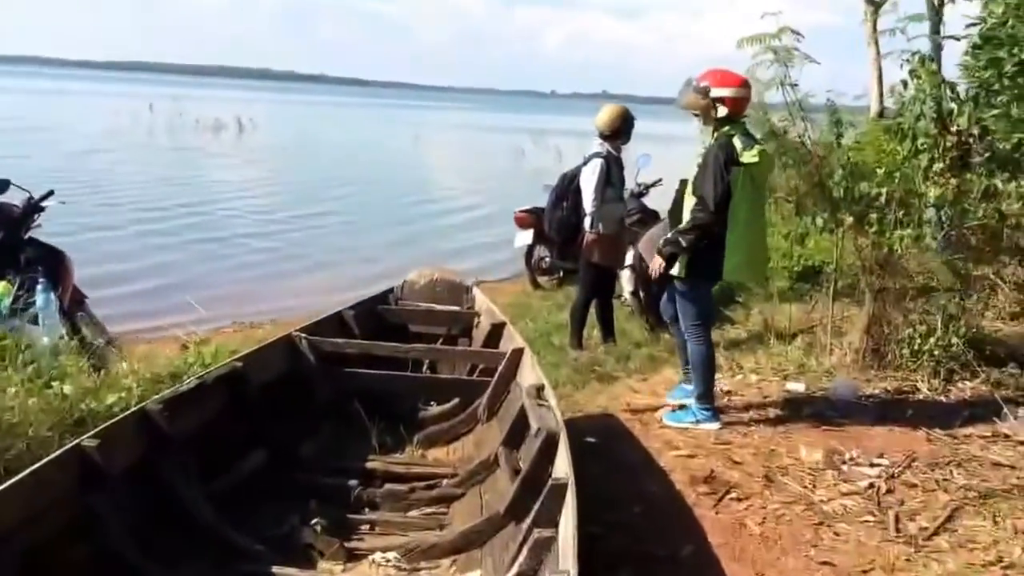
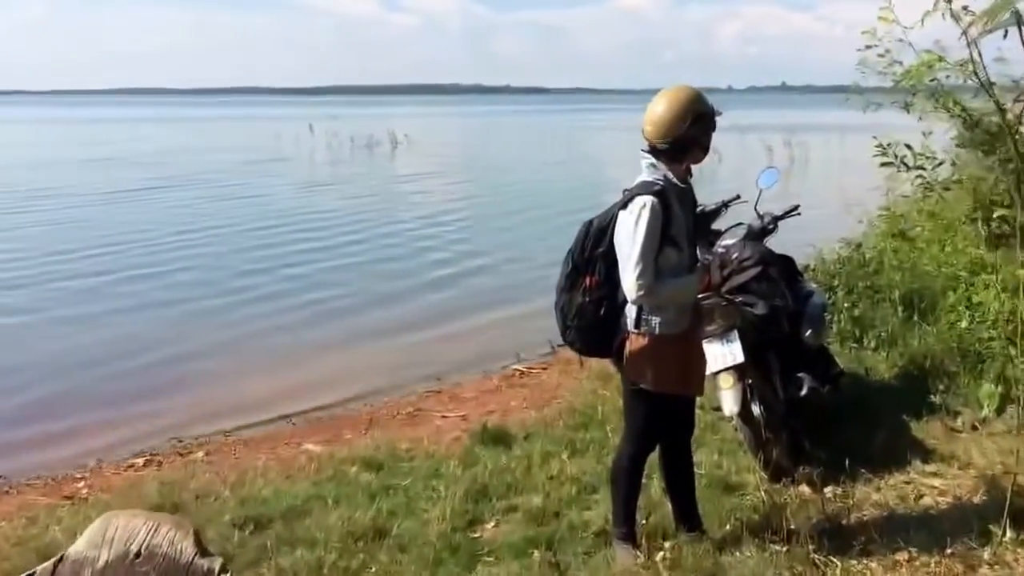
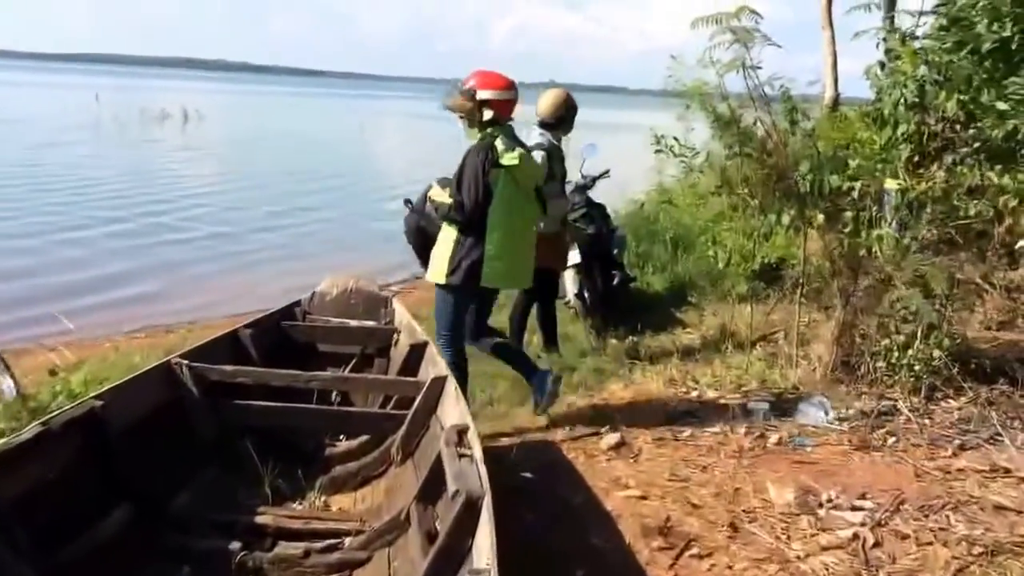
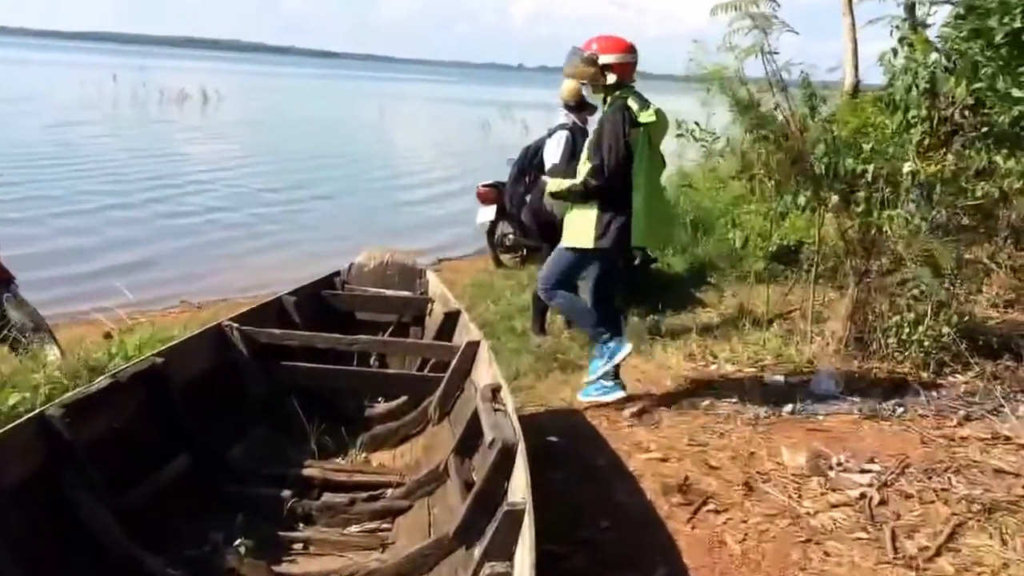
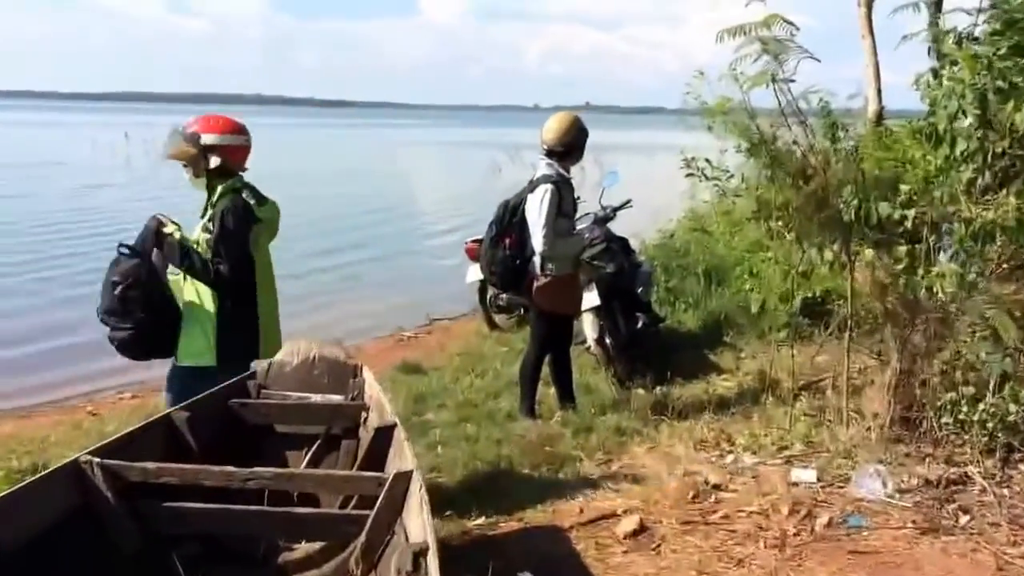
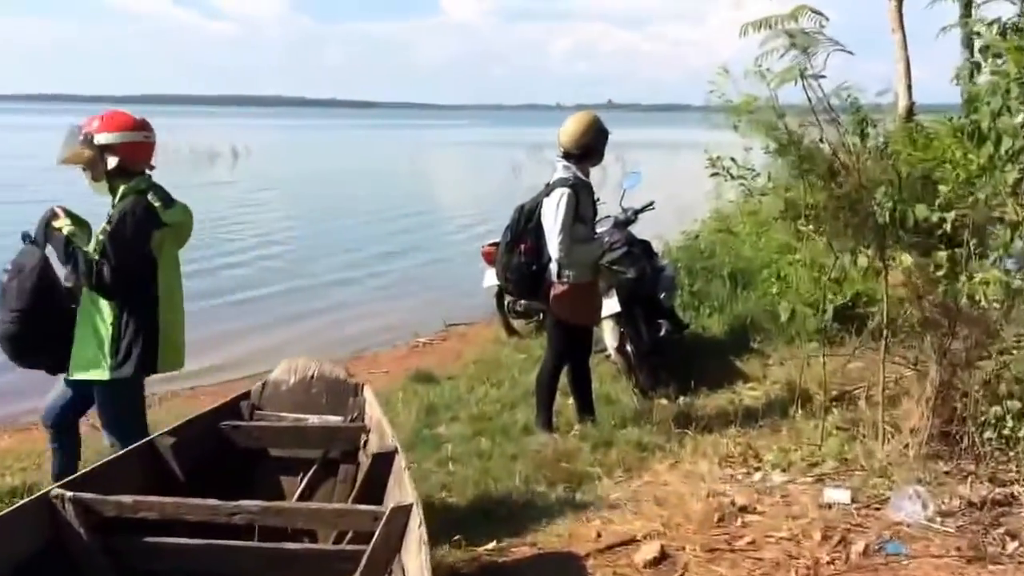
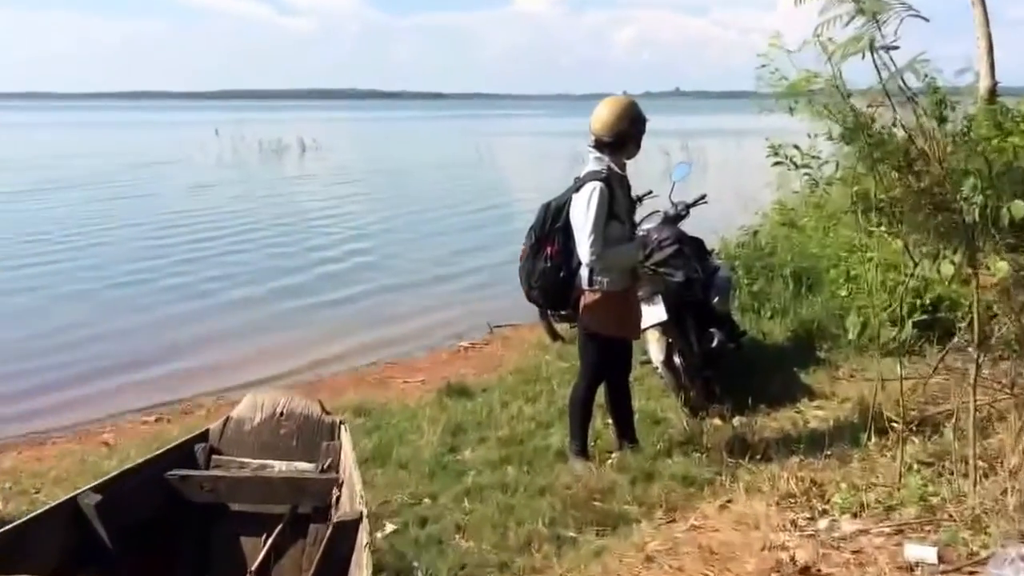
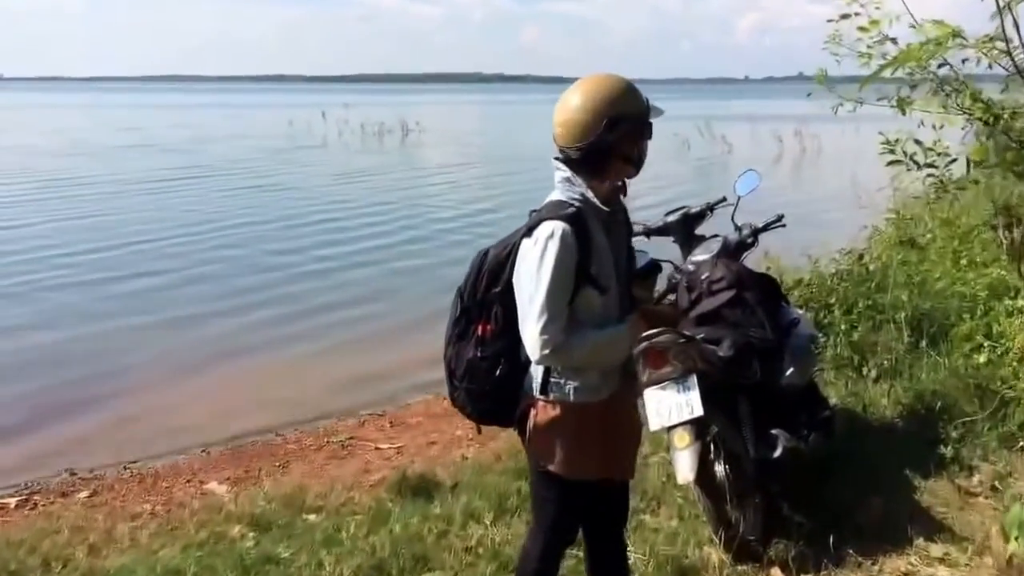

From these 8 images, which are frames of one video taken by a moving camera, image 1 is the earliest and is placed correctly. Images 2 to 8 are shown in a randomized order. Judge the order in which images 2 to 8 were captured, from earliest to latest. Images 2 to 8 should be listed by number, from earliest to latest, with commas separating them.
4, 3, 5, 6, 7, 2, 8
